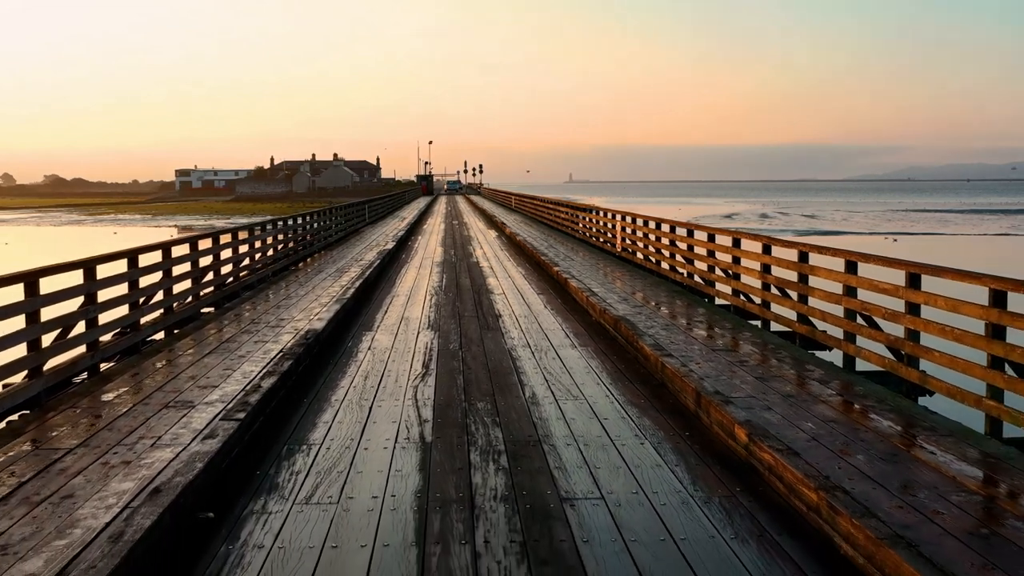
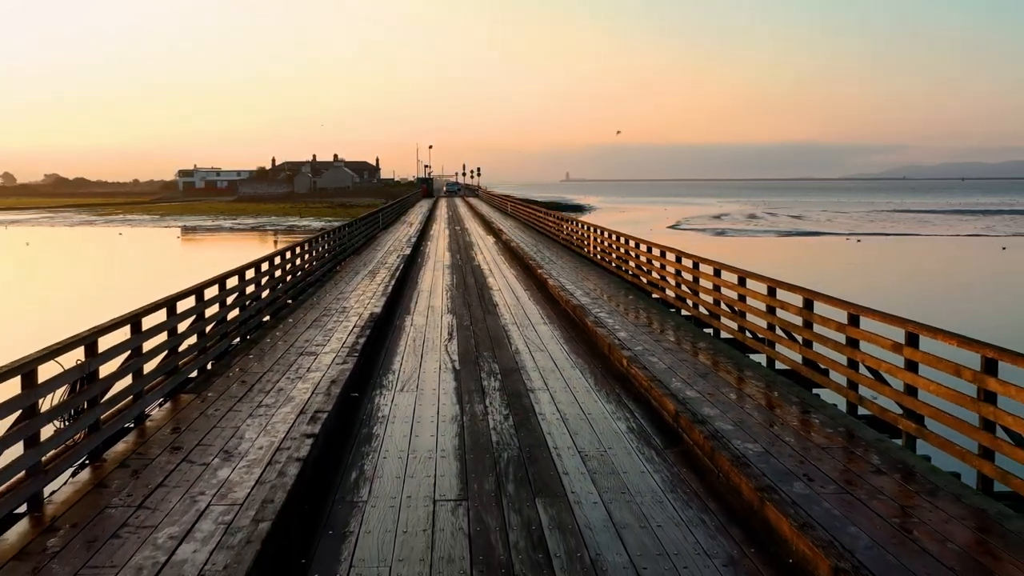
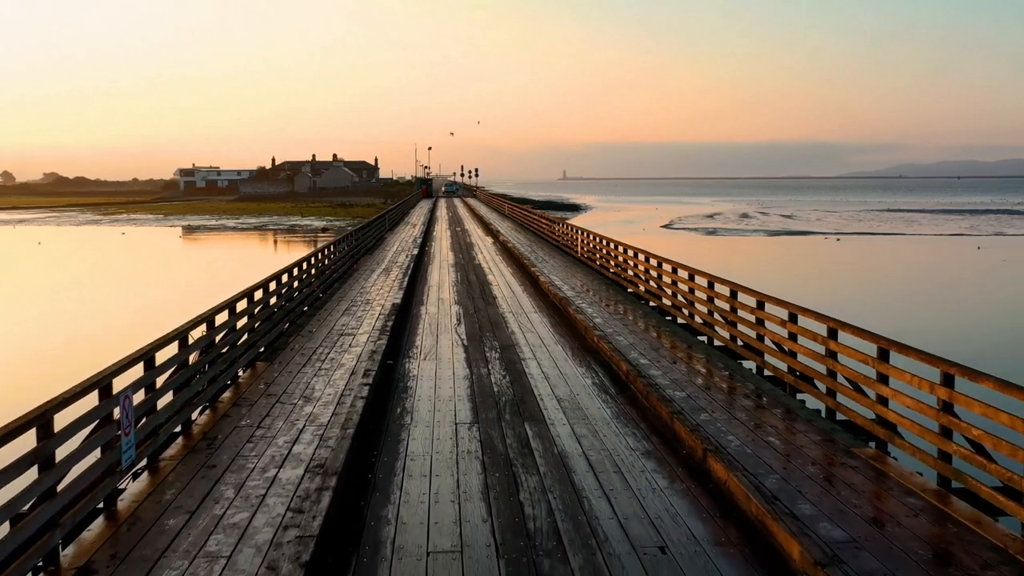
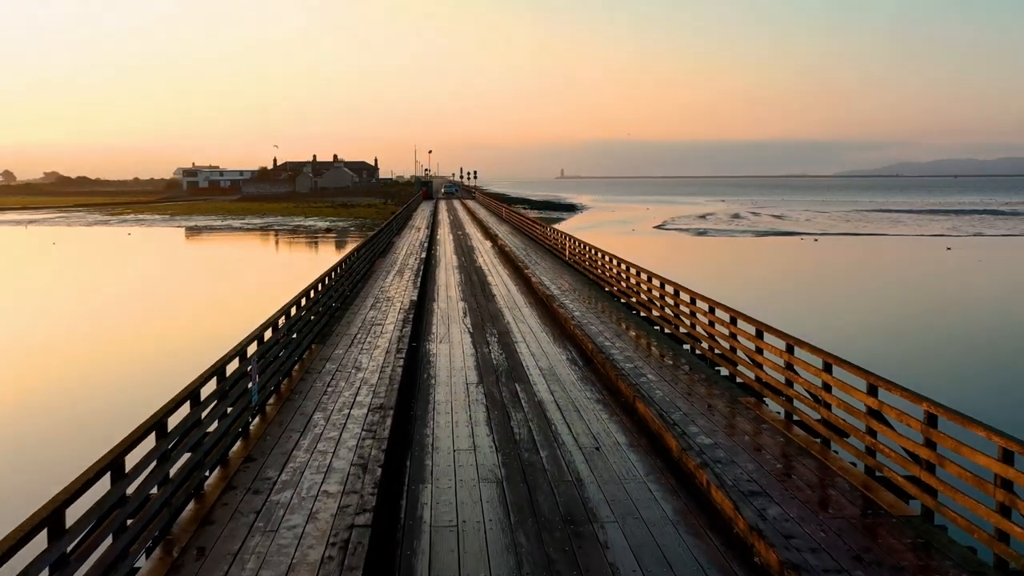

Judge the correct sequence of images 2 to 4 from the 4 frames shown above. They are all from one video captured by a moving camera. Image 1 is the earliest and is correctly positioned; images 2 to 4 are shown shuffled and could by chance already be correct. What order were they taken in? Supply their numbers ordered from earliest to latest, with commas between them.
2, 3, 4
